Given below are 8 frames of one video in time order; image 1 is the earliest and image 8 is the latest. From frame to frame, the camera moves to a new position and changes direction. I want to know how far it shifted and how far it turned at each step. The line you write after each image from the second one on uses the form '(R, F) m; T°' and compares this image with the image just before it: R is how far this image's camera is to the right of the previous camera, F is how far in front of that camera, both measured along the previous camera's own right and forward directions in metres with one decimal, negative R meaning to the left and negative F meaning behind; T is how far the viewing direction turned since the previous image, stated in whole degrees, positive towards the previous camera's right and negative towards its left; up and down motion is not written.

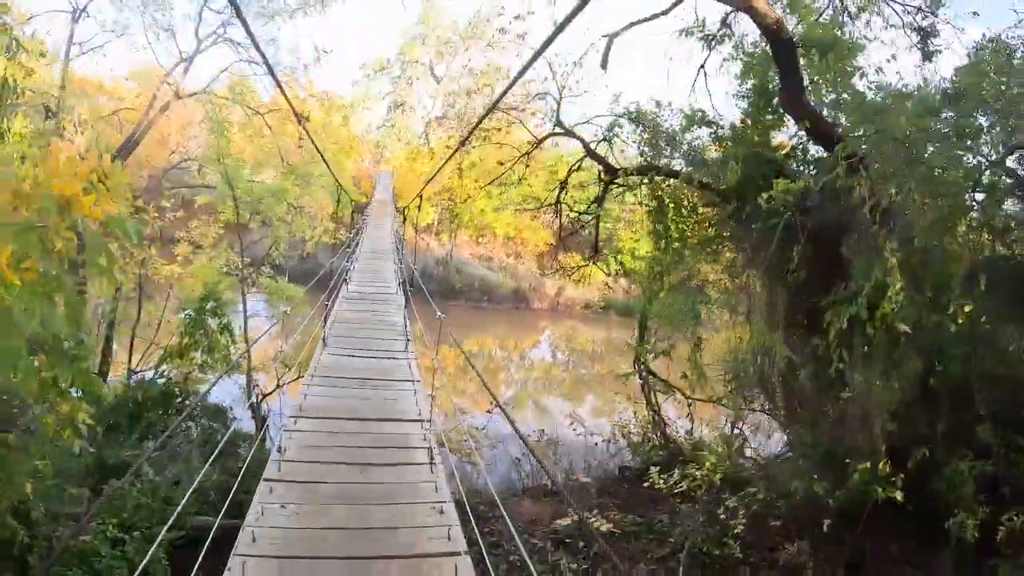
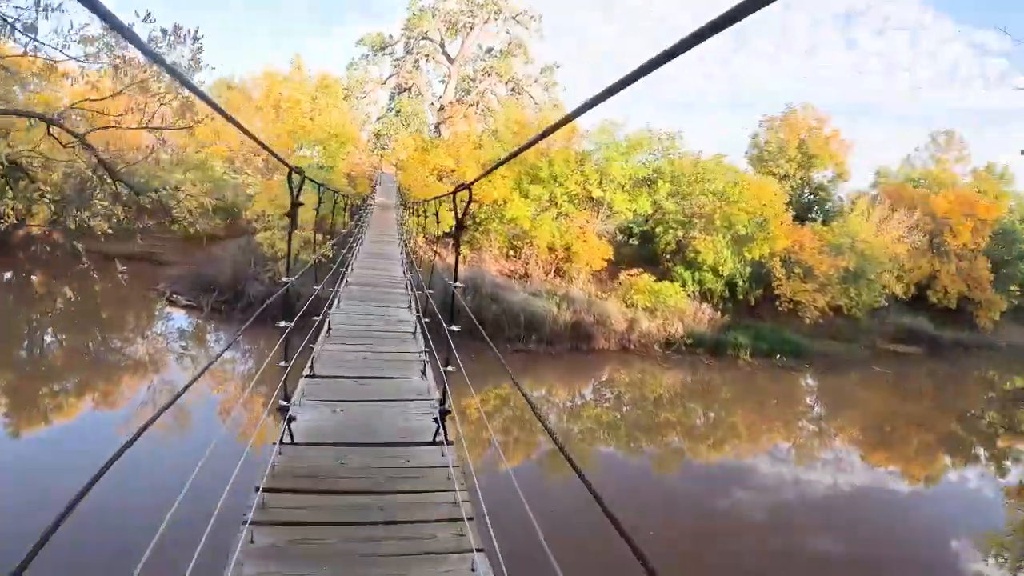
(-0.9, +4.4) m; 0°
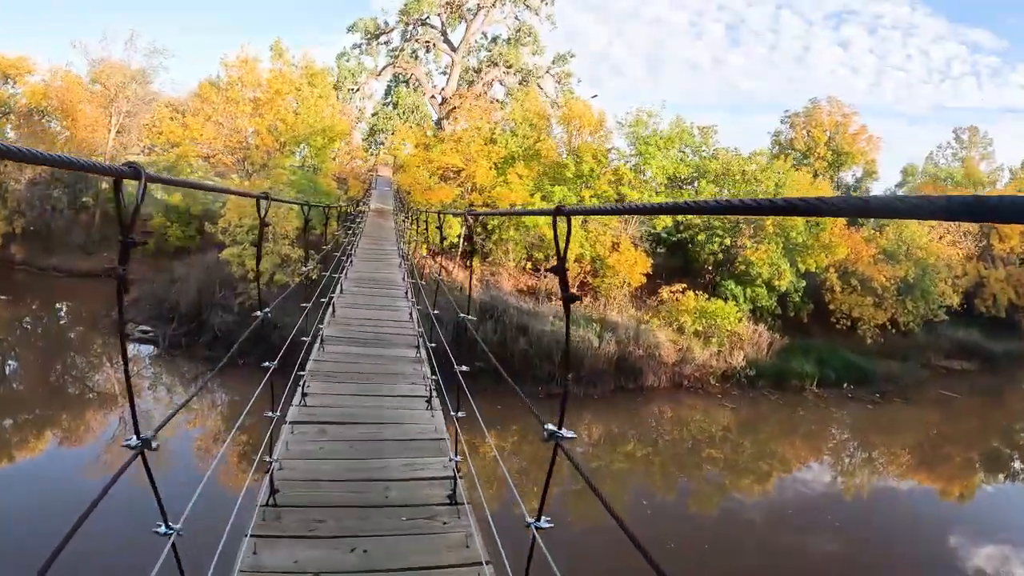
(-0.4, +2.1) m; 0°
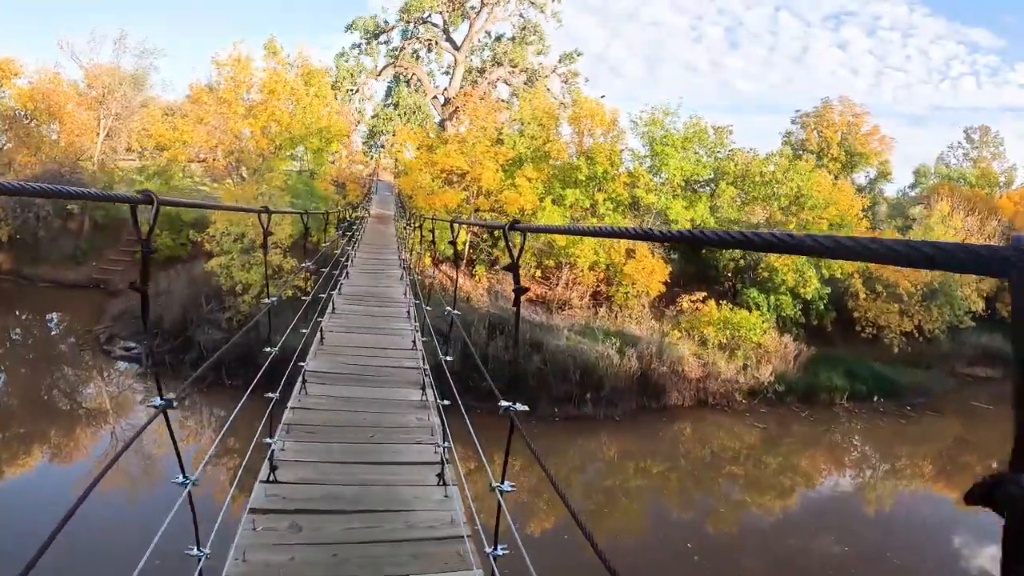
(-0.1, +0.7) m; 0°
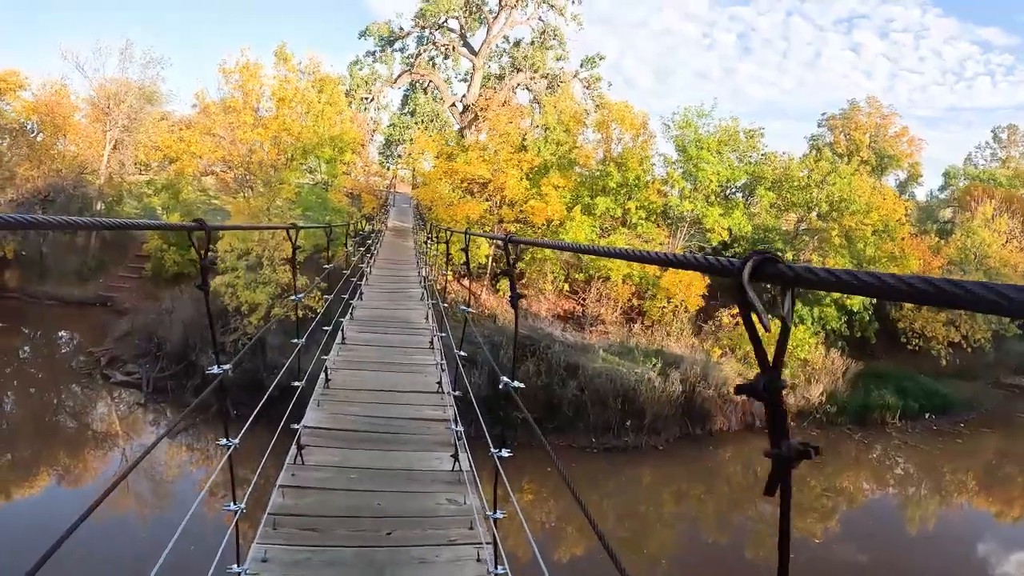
(-0.2, +0.6) m; -1°
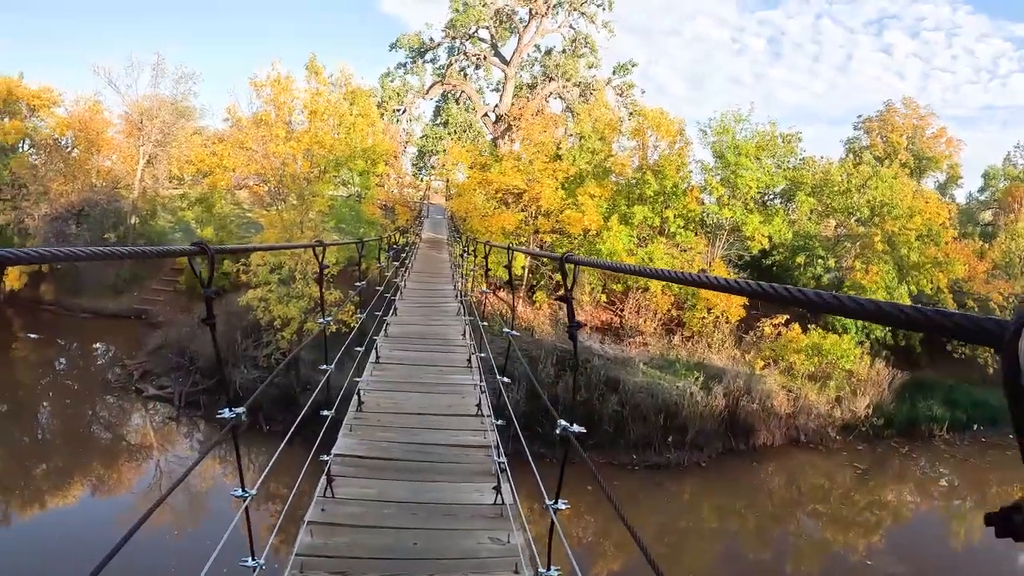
(-0.1, +0.1) m; -2°
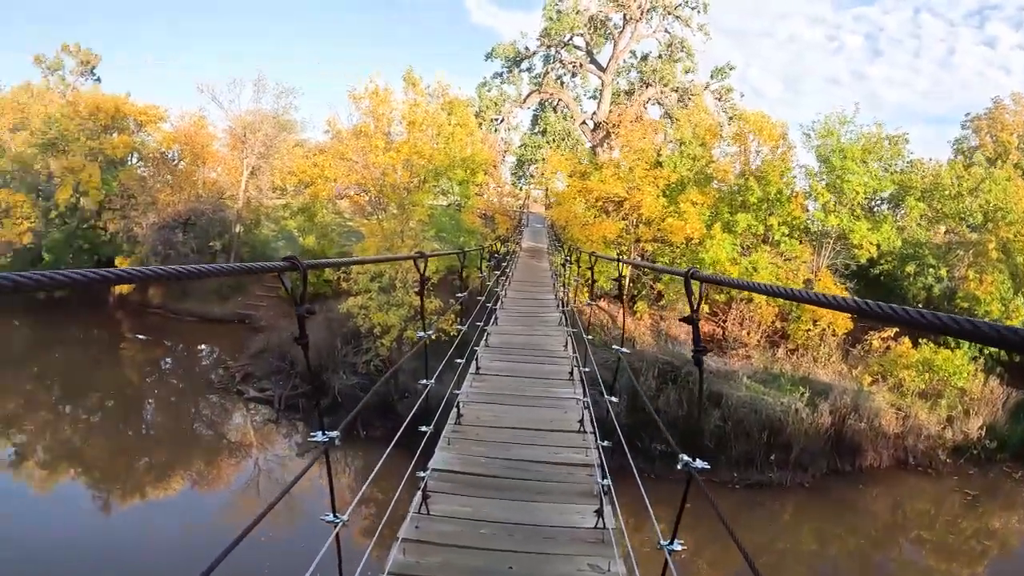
(-0.4, 0.0) m; -6°
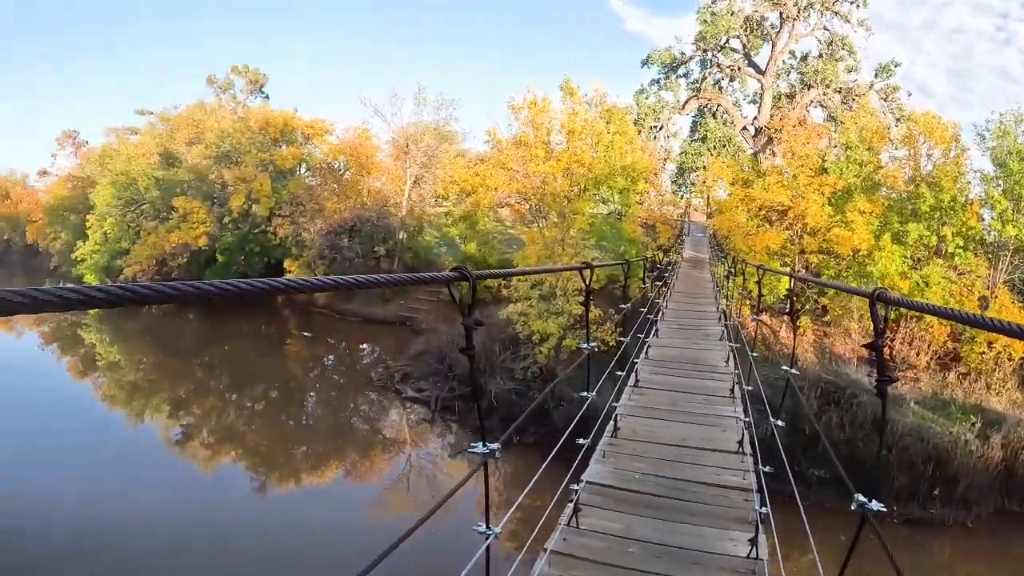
(-0.4, 0.0) m; -11°
